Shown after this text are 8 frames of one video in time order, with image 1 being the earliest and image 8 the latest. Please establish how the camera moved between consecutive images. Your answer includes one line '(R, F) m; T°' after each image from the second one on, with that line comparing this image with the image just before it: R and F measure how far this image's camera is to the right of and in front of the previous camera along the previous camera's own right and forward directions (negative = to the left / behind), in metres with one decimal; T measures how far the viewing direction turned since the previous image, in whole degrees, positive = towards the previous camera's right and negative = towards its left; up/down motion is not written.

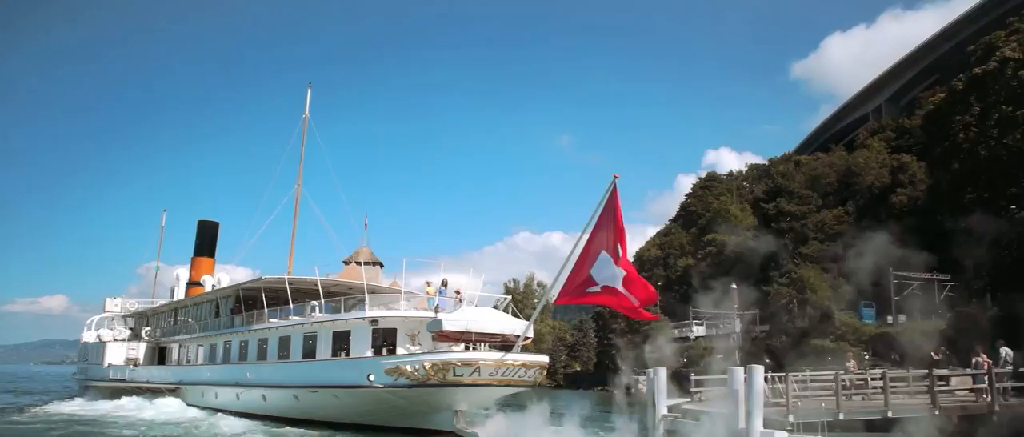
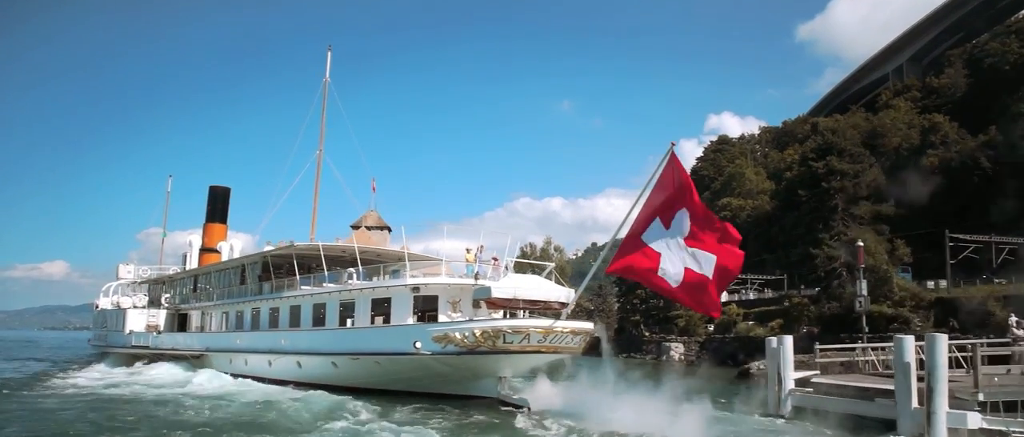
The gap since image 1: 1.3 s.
(-1.2, +0.4) m; 0°
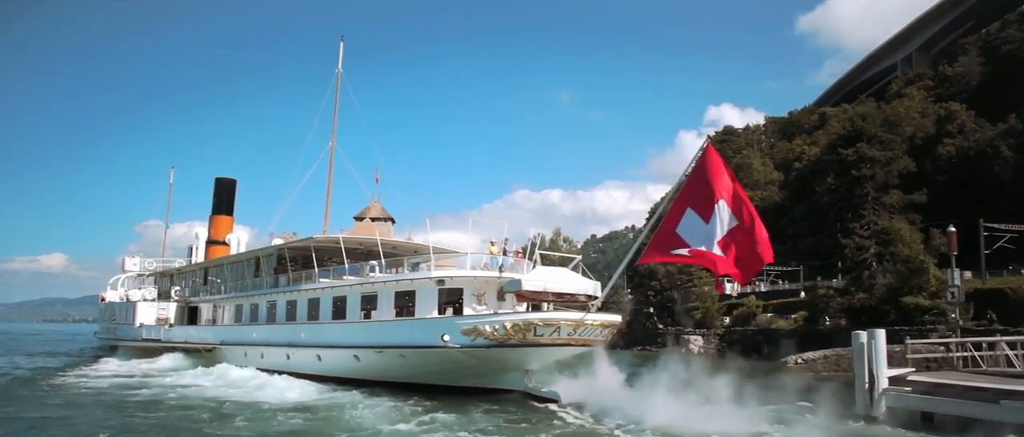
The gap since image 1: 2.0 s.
(-0.7, +0.2) m; 0°
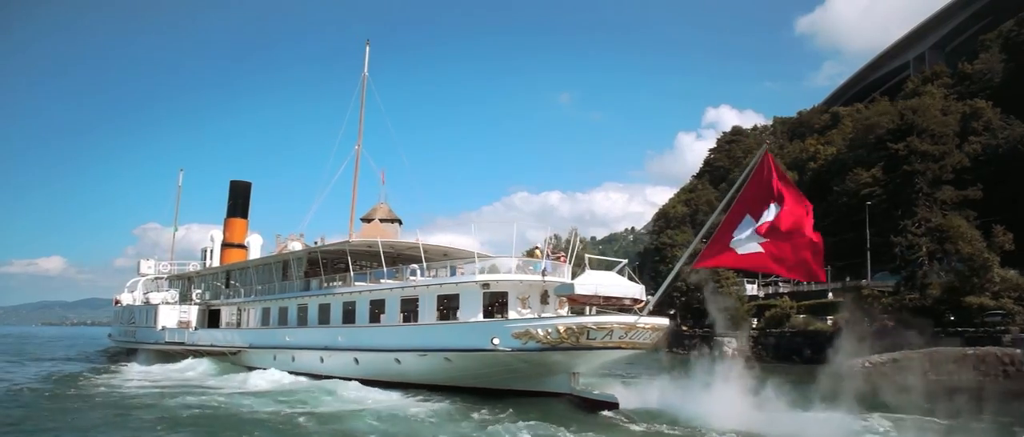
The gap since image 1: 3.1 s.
(-1.3, 0.0) m; 0°
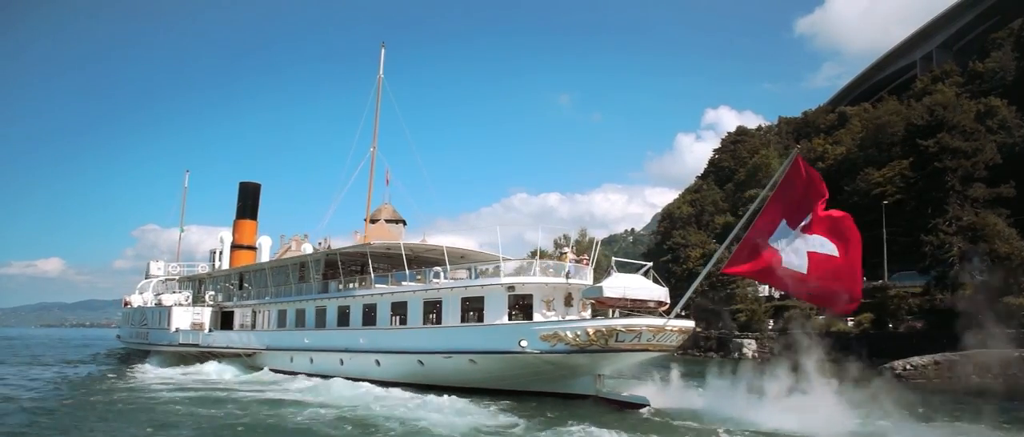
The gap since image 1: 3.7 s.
(-0.7, -0.1) m; 0°
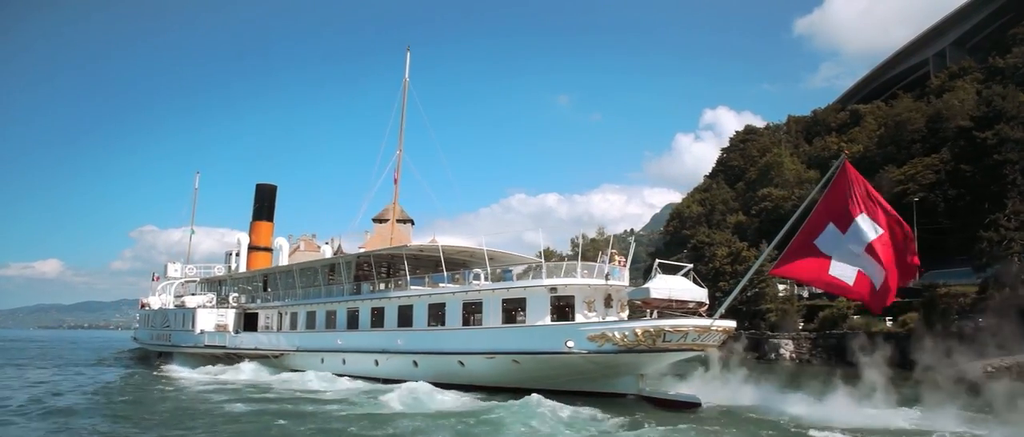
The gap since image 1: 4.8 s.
(-1.2, -0.4) m; 0°
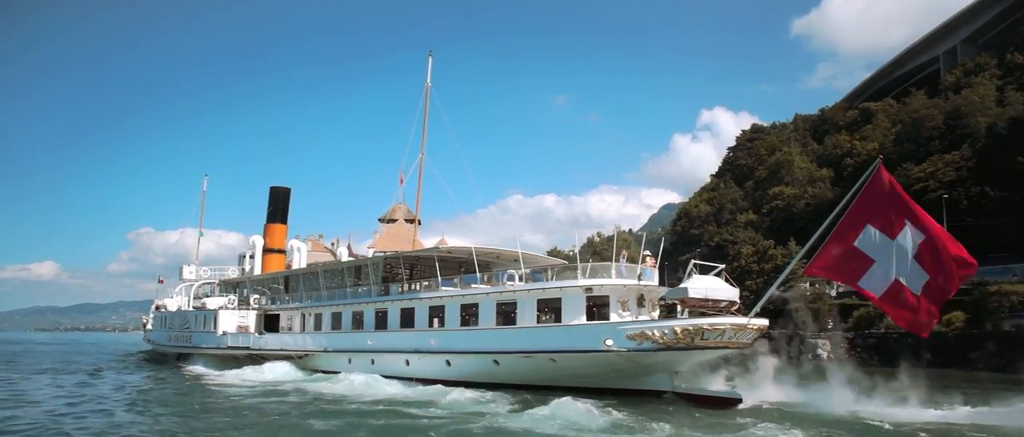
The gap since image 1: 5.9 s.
(-1.1, -0.5) m; 0°
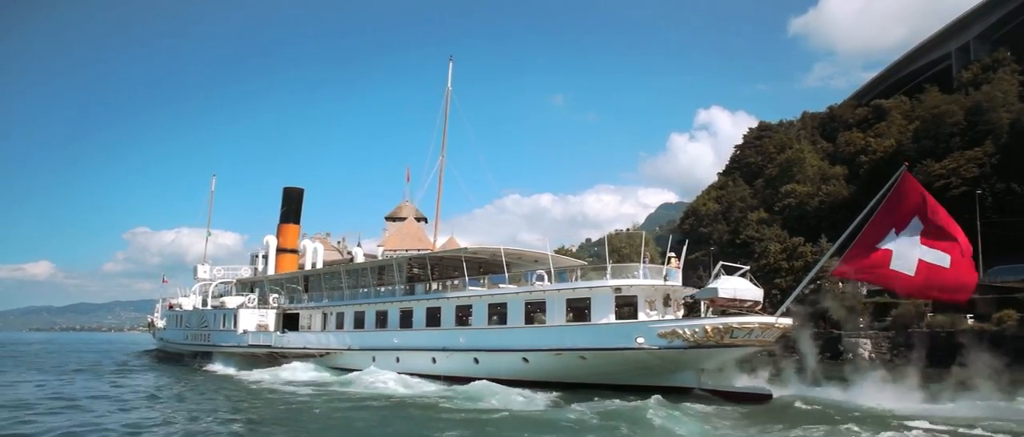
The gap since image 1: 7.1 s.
(-1.1, -0.3) m; 0°
